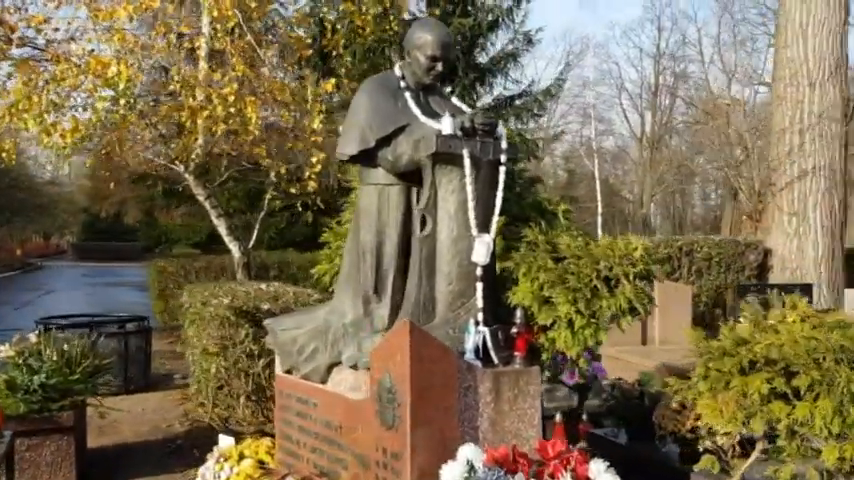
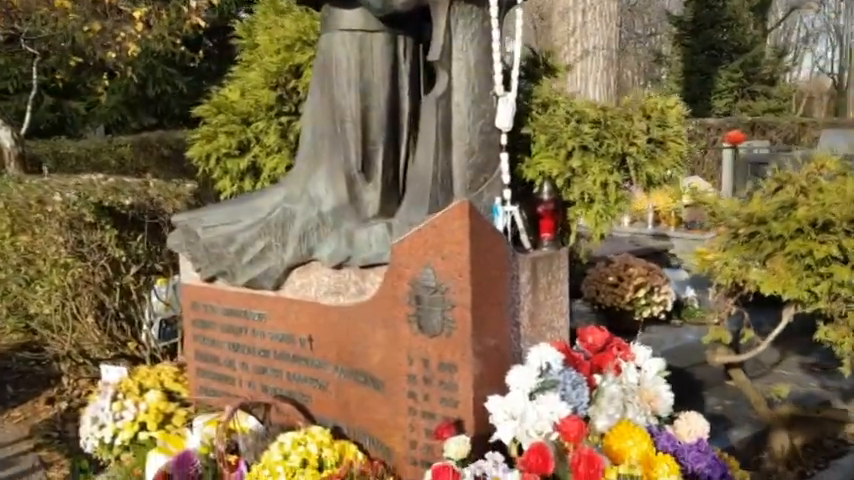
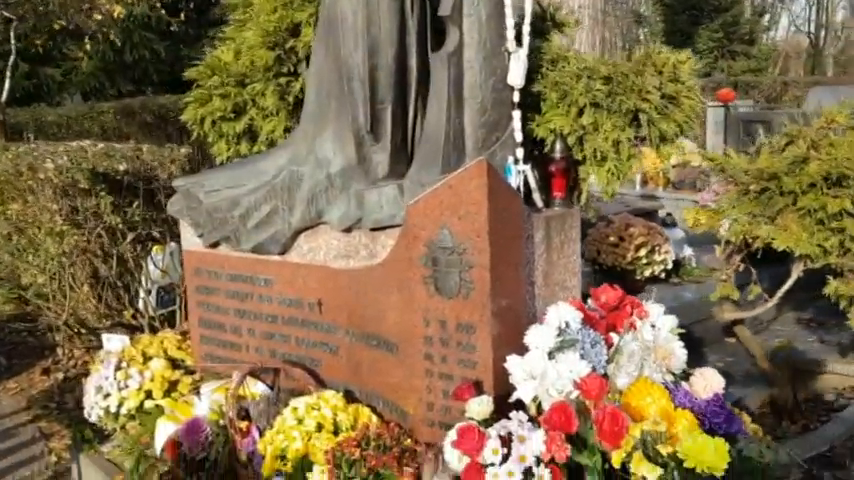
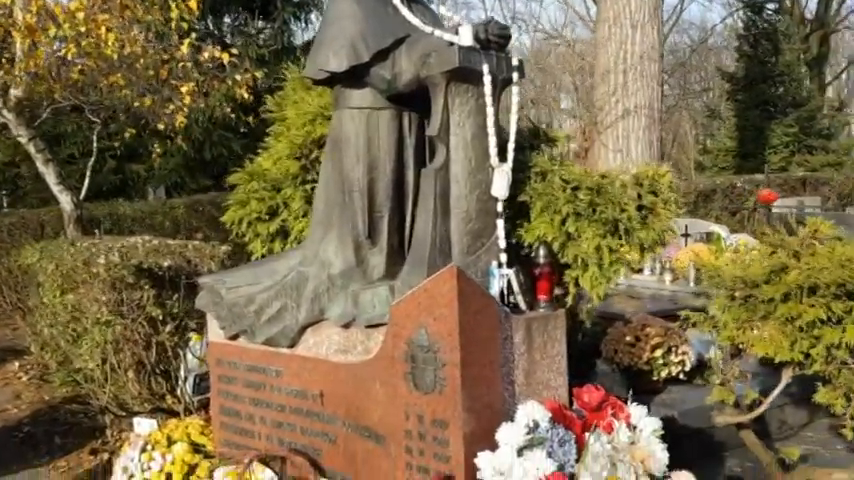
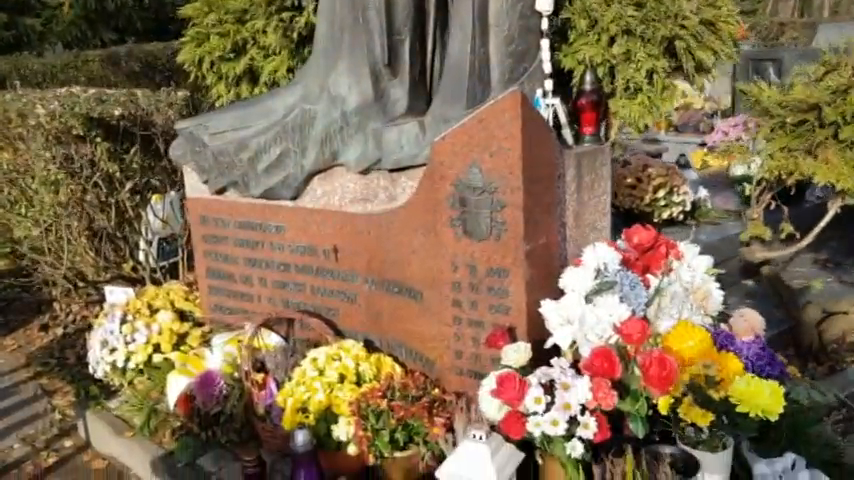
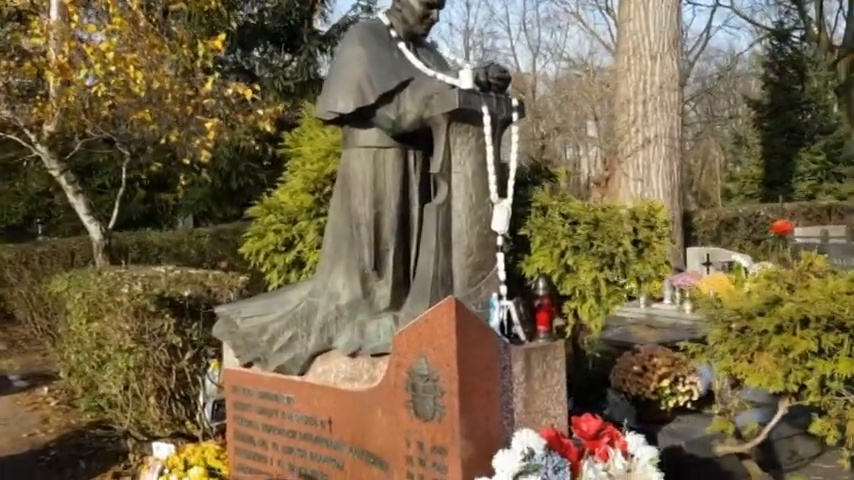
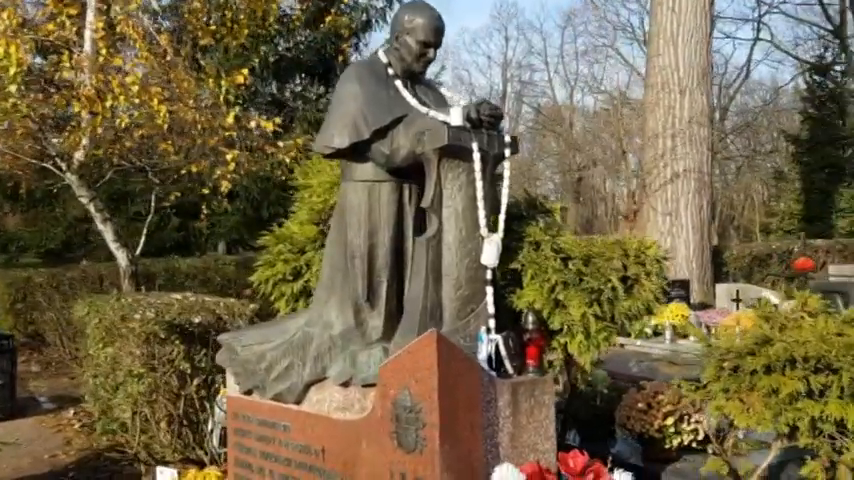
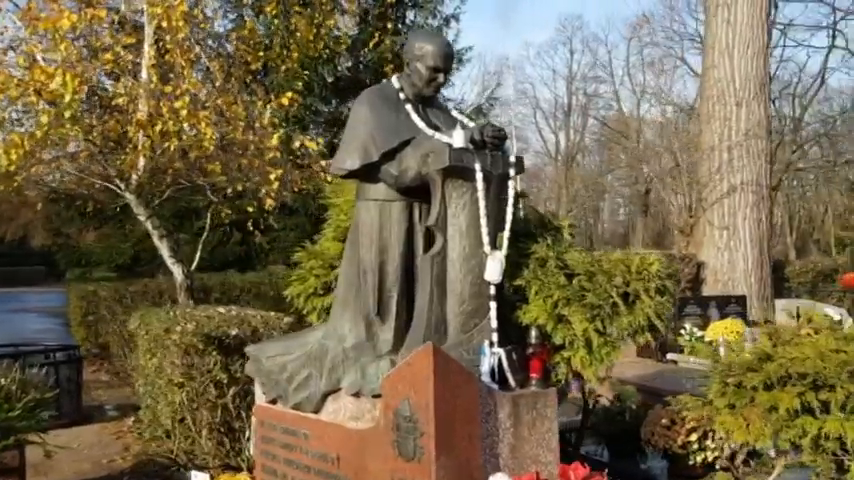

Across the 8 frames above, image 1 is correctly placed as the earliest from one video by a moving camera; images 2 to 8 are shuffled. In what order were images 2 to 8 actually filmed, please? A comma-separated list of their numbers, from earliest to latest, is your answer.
8, 7, 6, 4, 2, 3, 5
